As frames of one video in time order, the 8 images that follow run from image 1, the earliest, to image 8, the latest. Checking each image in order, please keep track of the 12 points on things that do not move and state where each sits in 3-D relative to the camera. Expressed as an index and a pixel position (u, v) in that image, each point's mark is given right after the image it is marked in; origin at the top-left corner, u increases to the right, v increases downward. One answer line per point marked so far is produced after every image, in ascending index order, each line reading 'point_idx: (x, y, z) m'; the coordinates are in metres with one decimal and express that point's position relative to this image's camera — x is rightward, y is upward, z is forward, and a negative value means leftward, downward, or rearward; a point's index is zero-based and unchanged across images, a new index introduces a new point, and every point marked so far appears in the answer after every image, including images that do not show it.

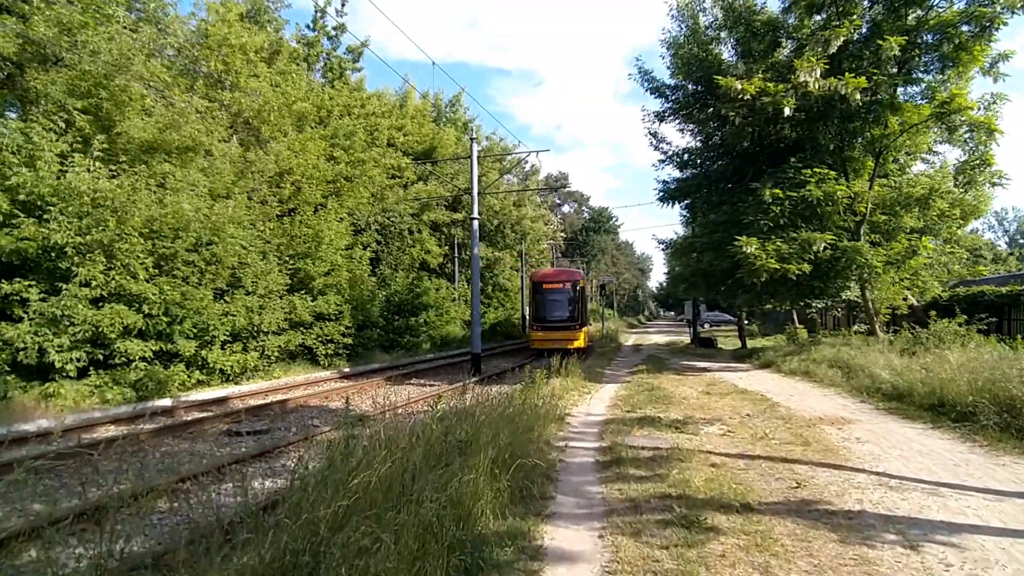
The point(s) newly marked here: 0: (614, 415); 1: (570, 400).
0: (+1.9, -2.3, +11.2) m
1: (+1.2, -2.4, +12.7) m
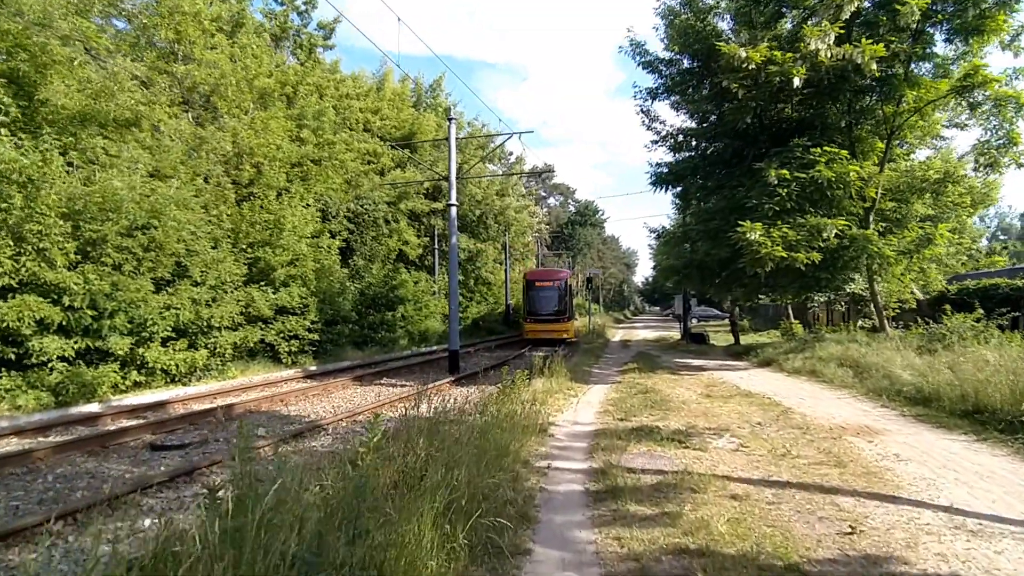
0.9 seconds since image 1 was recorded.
0: (+1.5, -2.2, +9.6) m
1: (+0.7, -2.2, +11.1) m
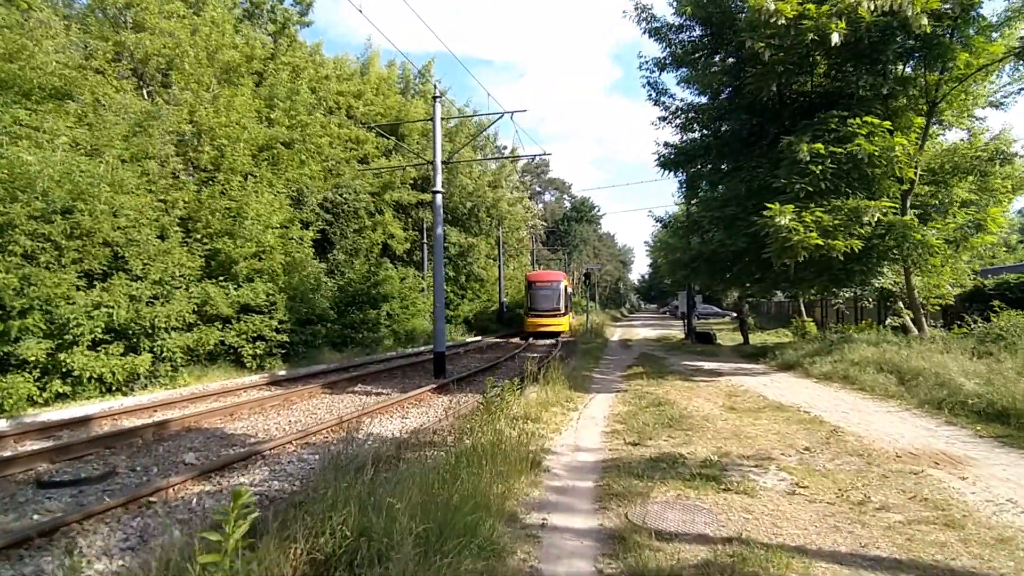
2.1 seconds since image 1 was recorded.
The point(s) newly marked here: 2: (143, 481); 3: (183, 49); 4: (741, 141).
0: (+1.3, -2.1, +7.6) m
1: (+0.6, -2.1, +9.1) m
2: (-4.7, -2.5, +7.8) m
3: (-9.9, +7.2, +18.5) m
4: (+6.1, +3.9, +16.1) m
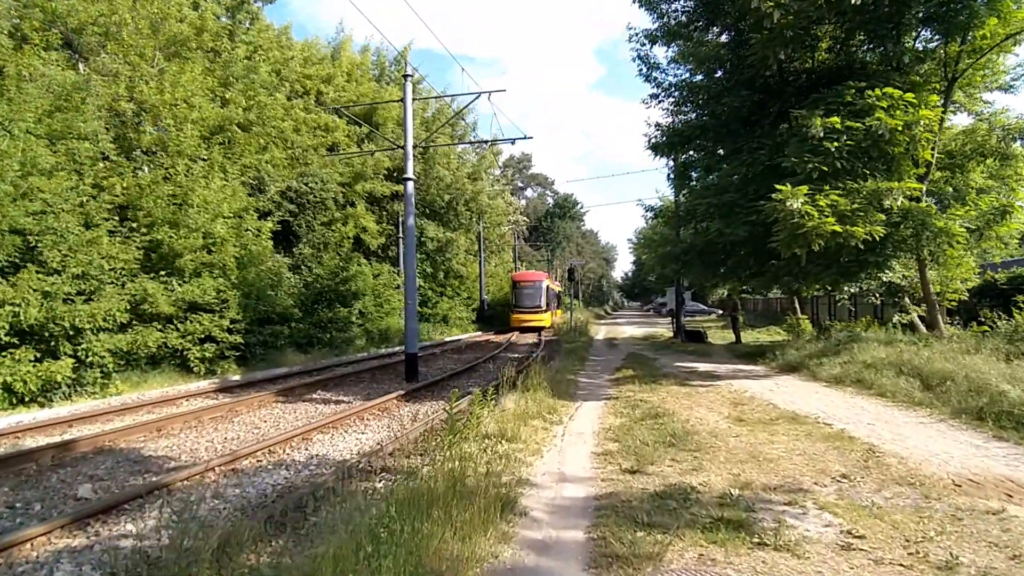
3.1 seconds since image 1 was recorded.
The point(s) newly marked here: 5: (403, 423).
0: (+1.0, -2.0, +6.1) m
1: (+0.2, -2.0, +7.6) m
2: (-5.0, -2.4, +6.1) m
3: (-10.6, +7.3, +16.6) m
4: (+5.5, +4.1, +14.7) m
5: (-1.9, -2.3, +10.3) m
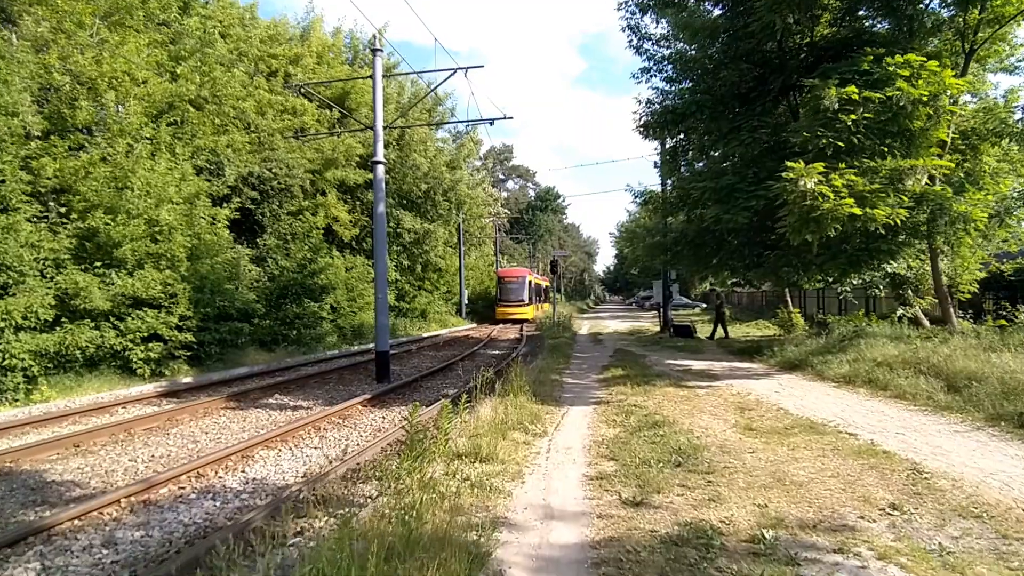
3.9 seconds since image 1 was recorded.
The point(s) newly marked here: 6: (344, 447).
0: (+0.8, -1.9, +4.8) m
1: (-0.1, -1.9, +6.3) m
2: (-5.2, -2.3, +4.7) m
3: (-11.1, +7.5, +14.9) m
4: (+5.0, +4.2, +13.5) m
5: (-2.2, -2.2, +9.0) m
6: (-2.3, -2.2, +8.3) m
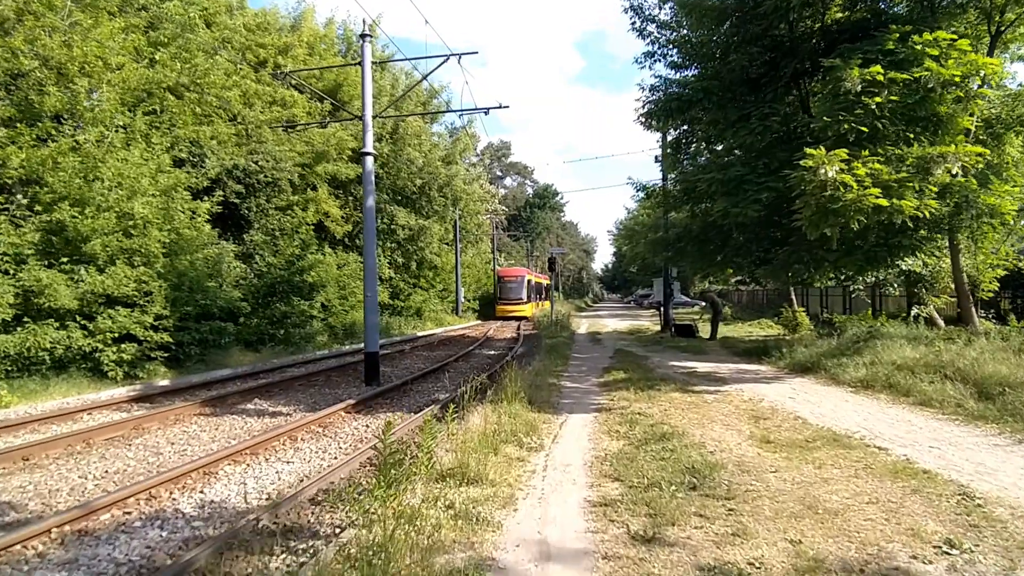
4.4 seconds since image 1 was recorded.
0: (+0.7, -1.9, +4.0) m
1: (-0.1, -1.9, +5.5) m
2: (-5.3, -2.3, +3.9) m
3: (-11.2, +7.5, +14.0) m
4: (+4.9, +4.3, +12.7) m
5: (-2.3, -2.2, +8.2) m
6: (-2.4, -2.2, +7.5) m
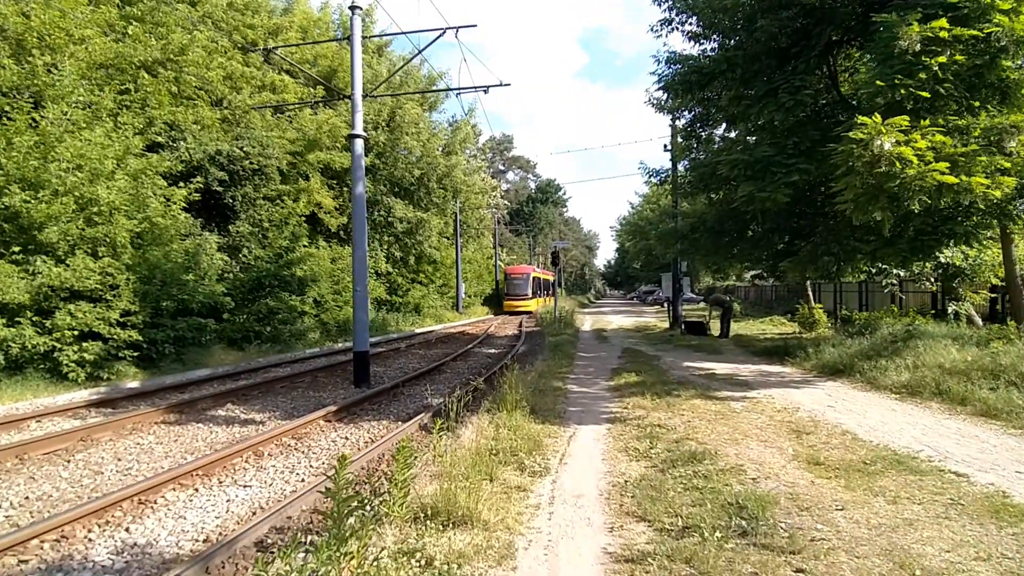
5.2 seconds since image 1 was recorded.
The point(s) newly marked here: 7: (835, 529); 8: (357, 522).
0: (+0.7, -1.8, +2.8) m
1: (-0.2, -1.8, +4.3) m
2: (-5.3, -2.2, +2.7) m
3: (-11.2, +7.7, +12.8) m
4: (+5.0, +4.4, +11.5) m
5: (-2.3, -2.1, +7.0) m
6: (-2.4, -2.1, +6.3) m
7: (+2.3, -1.7, +4.4) m
8: (-1.0, -1.5, +4.0) m
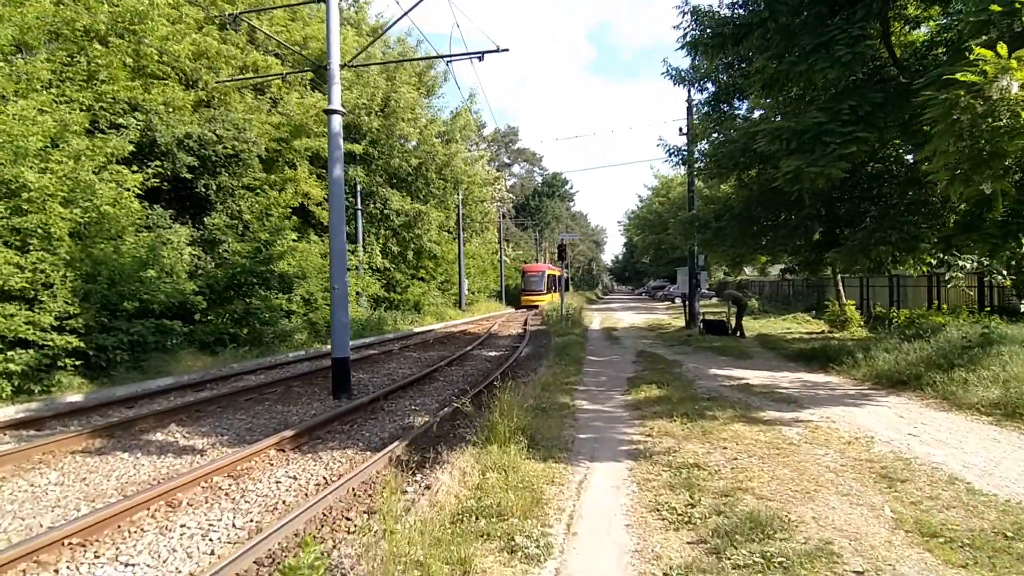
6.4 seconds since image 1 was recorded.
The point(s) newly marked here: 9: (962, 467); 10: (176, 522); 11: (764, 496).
0: (+0.5, -1.8, +1.0) m
1: (-0.3, -1.8, +2.5) m
2: (-5.5, -2.2, +0.9) m
3: (-11.2, +7.7, +11.0) m
4: (+4.9, +4.5, +9.5) m
5: (-2.4, -2.1, +5.2) m
6: (-2.5, -2.1, +4.5) m
7: (+2.2, -1.7, +2.6) m
8: (-1.1, -1.5, +2.2) m
9: (+4.3, -1.7, +5.8) m
10: (-3.0, -2.1, +5.5) m
11: (+2.1, -1.7, +5.1) m
